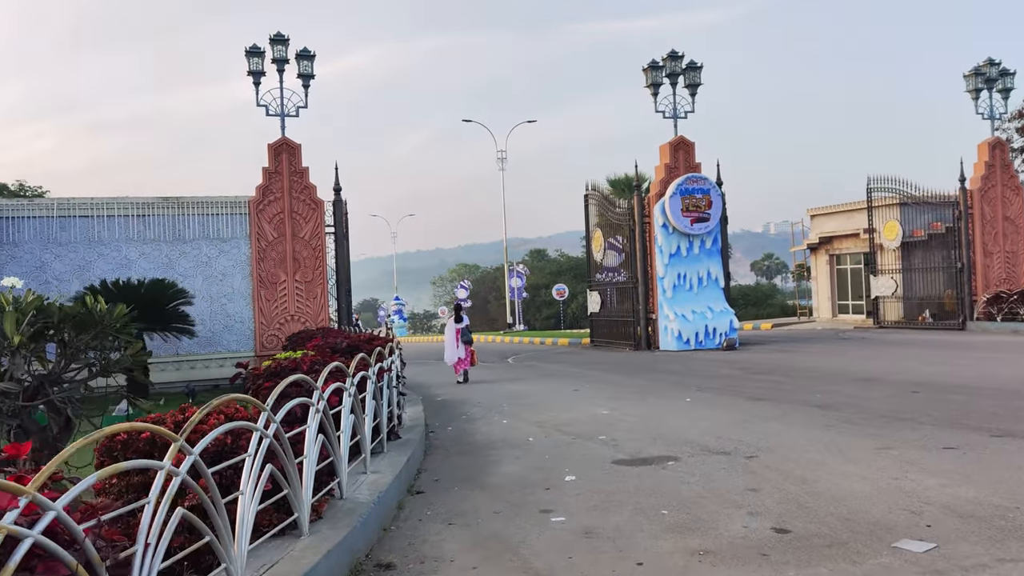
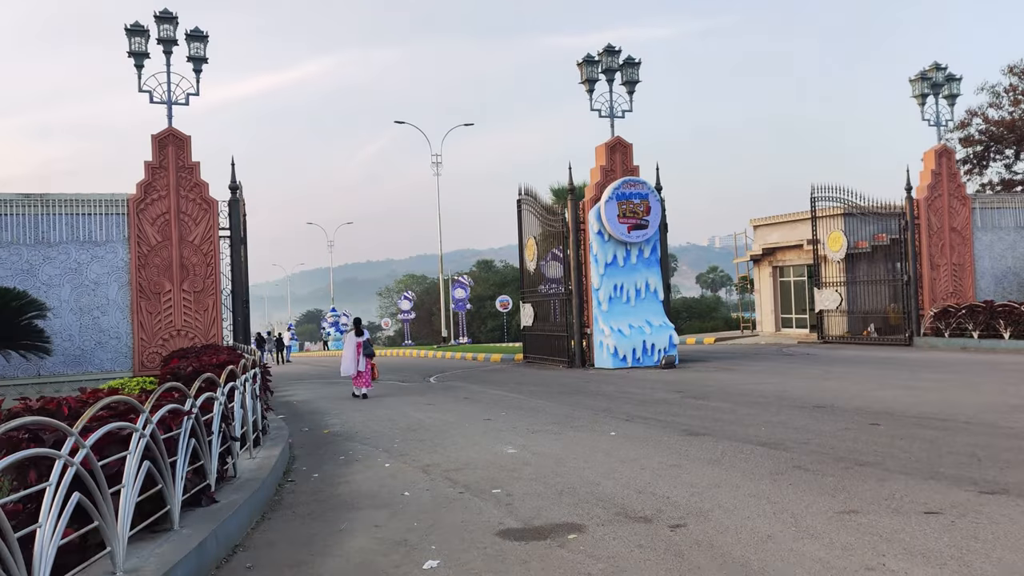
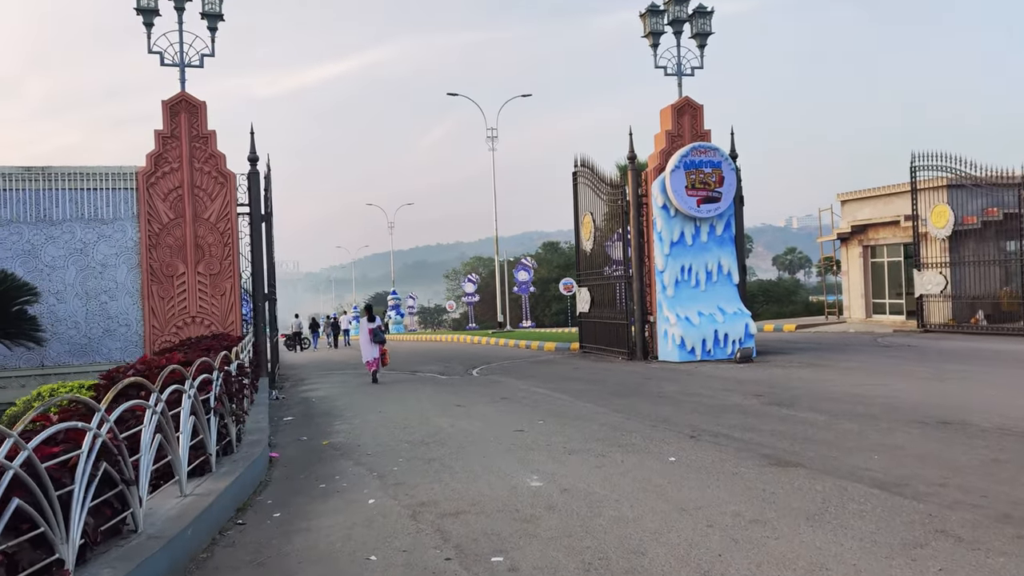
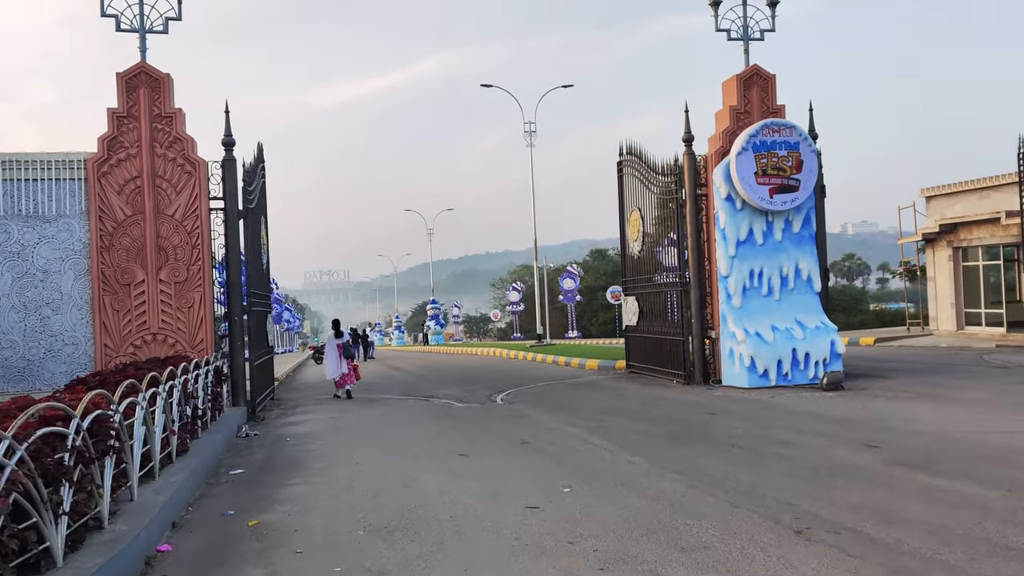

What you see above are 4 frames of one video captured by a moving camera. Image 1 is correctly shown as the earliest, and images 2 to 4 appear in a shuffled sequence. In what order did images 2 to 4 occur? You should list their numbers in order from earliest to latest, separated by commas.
2, 3, 4
